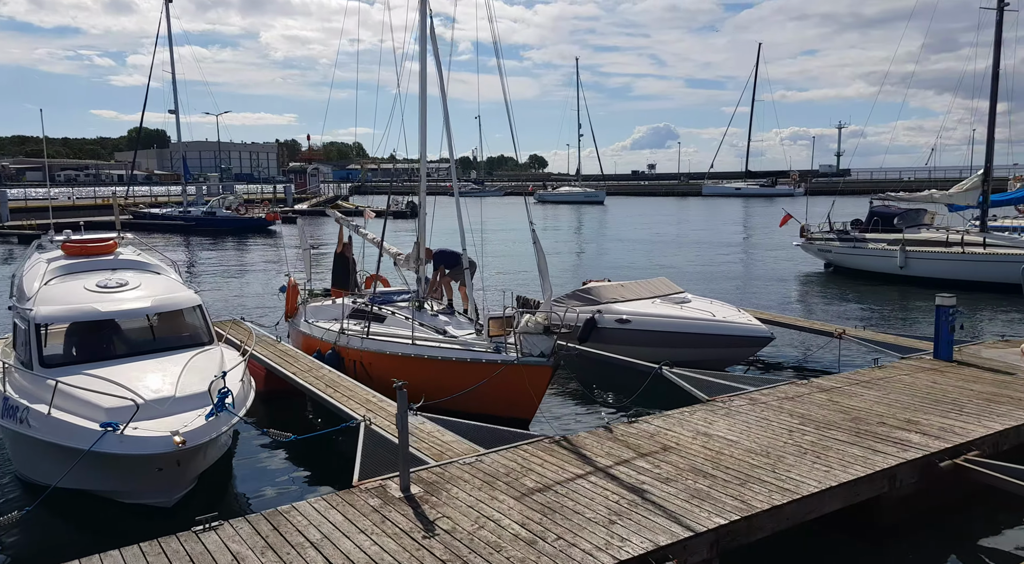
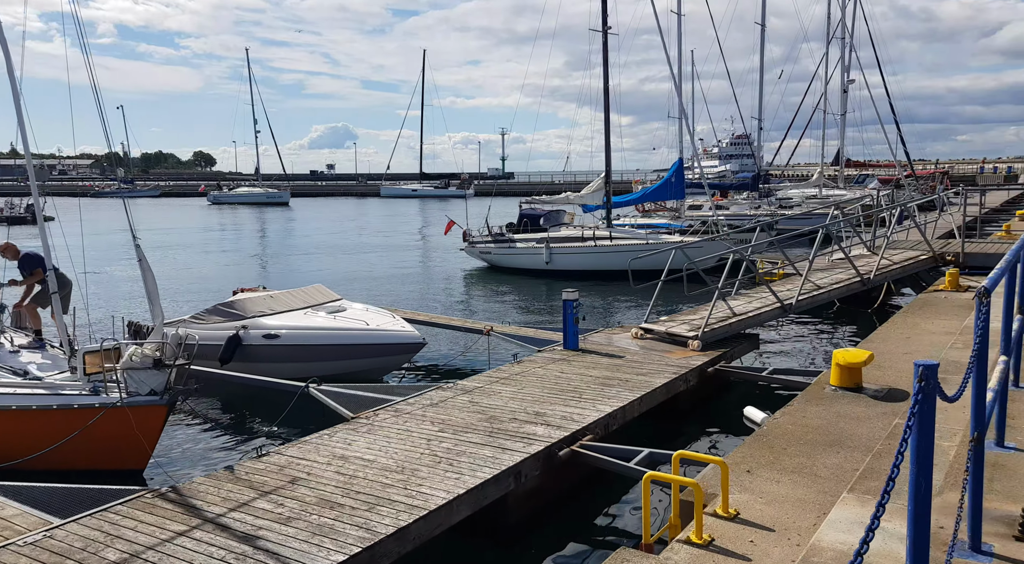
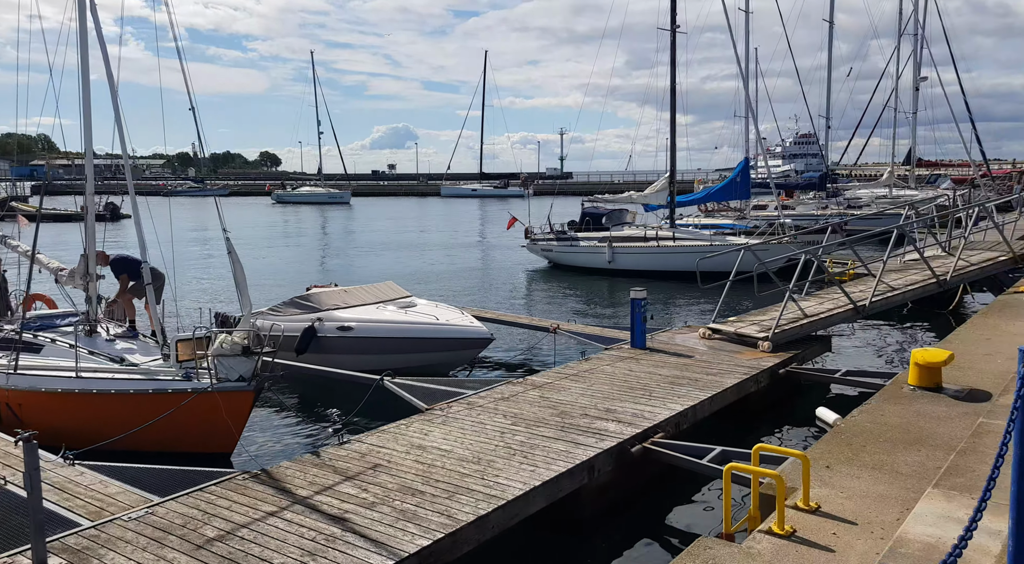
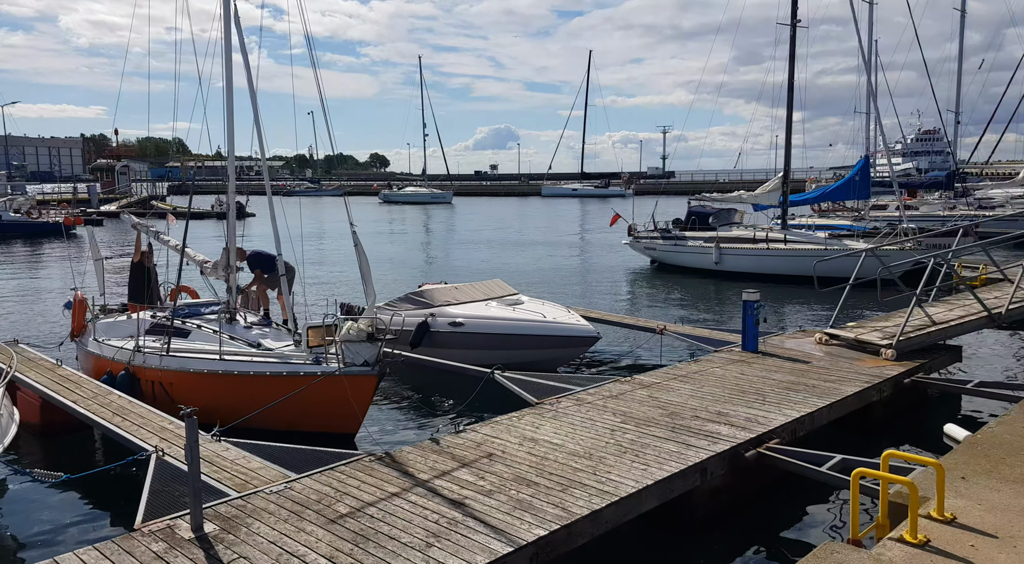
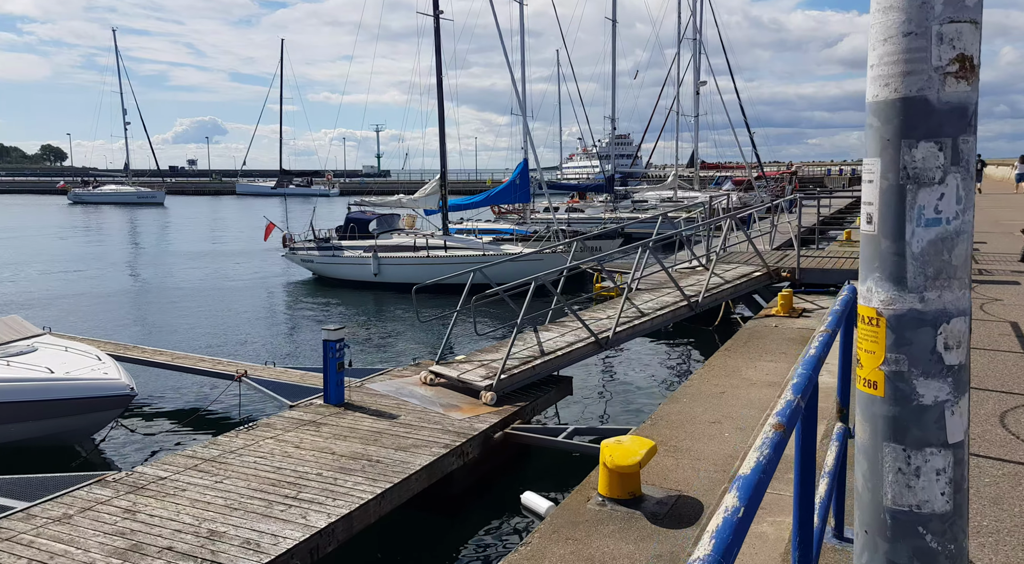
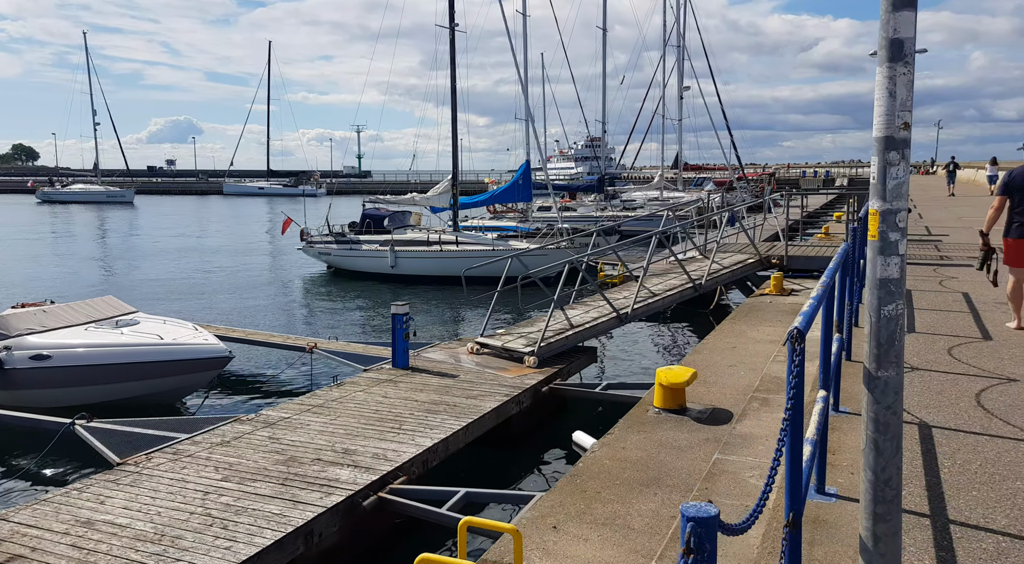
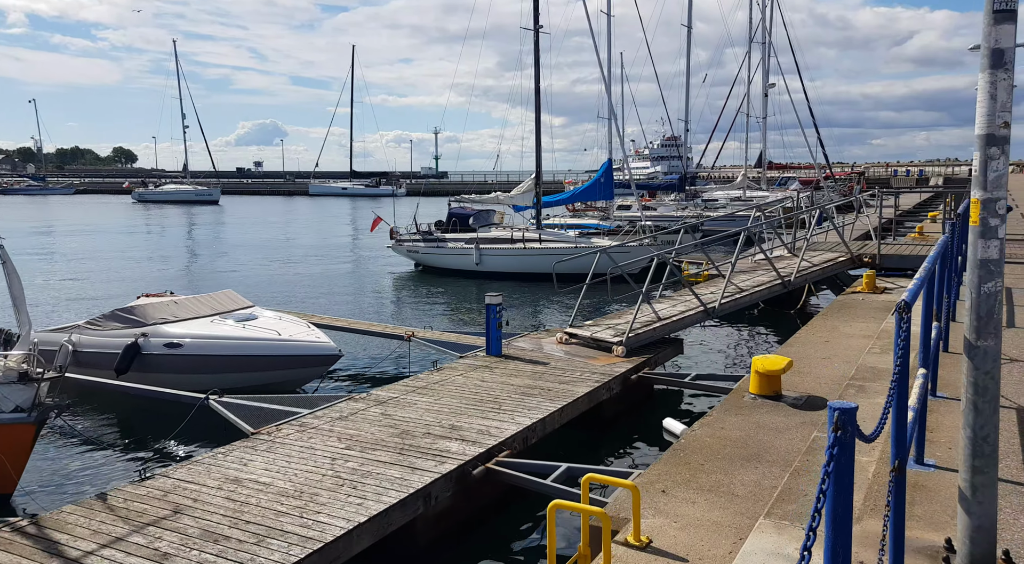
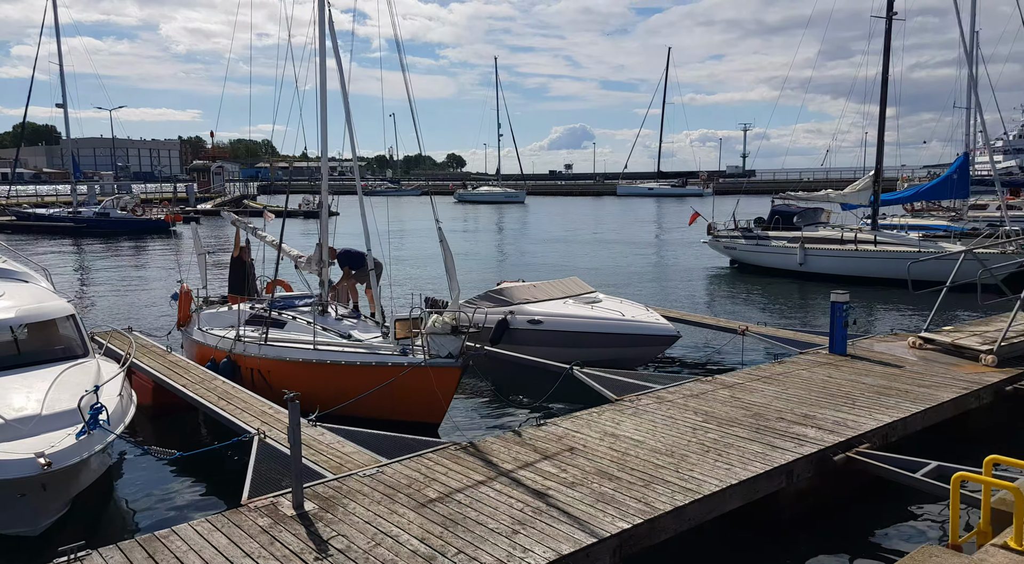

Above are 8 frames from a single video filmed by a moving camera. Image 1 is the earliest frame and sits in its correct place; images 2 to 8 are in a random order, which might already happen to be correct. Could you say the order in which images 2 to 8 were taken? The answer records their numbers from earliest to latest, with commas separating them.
8, 4, 3, 2, 7, 6, 5
